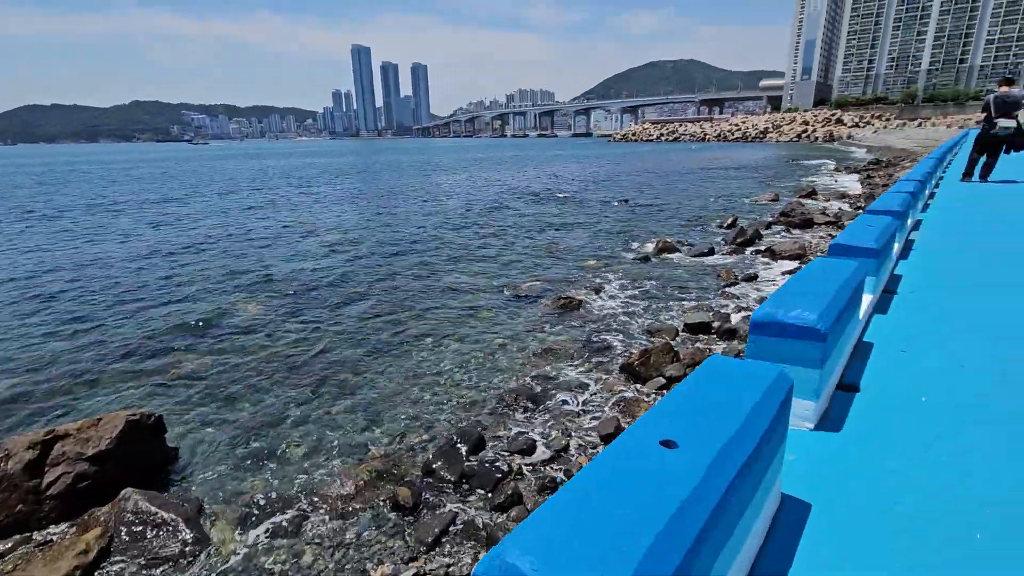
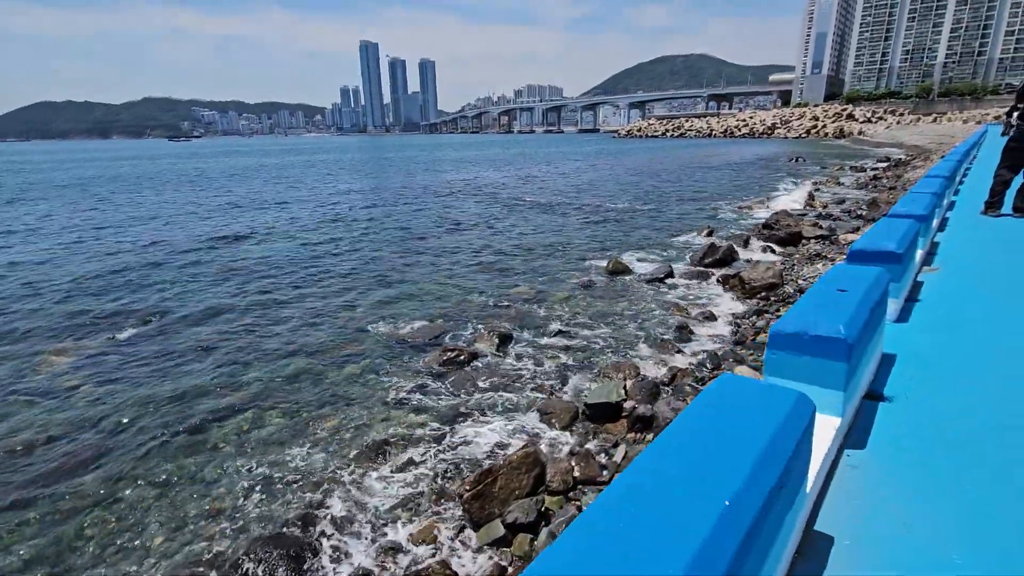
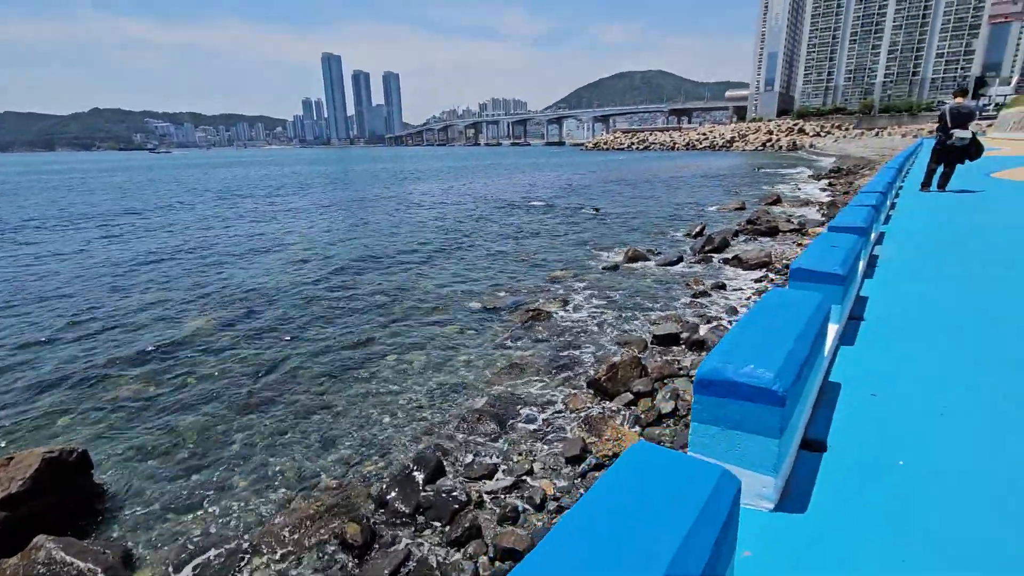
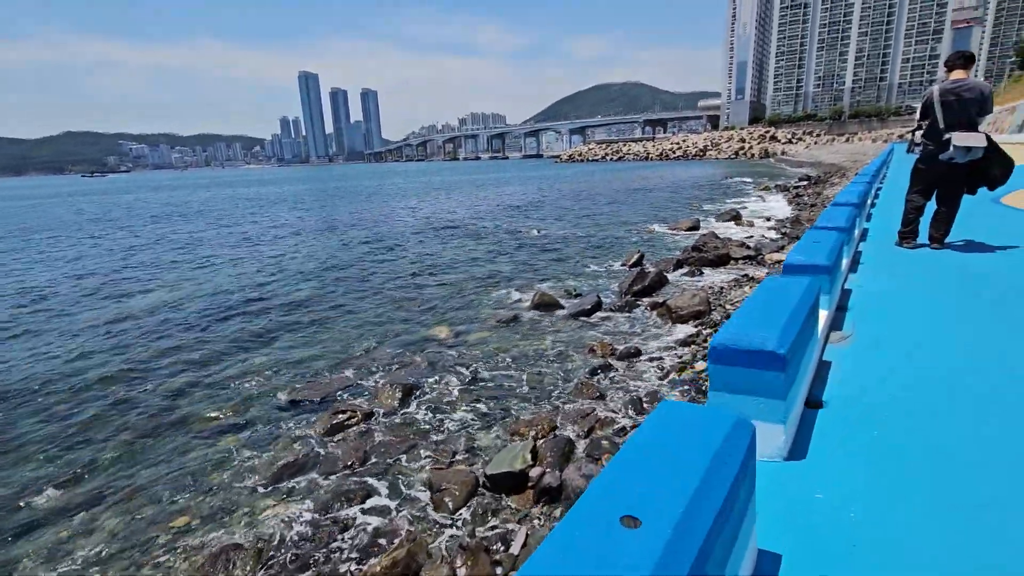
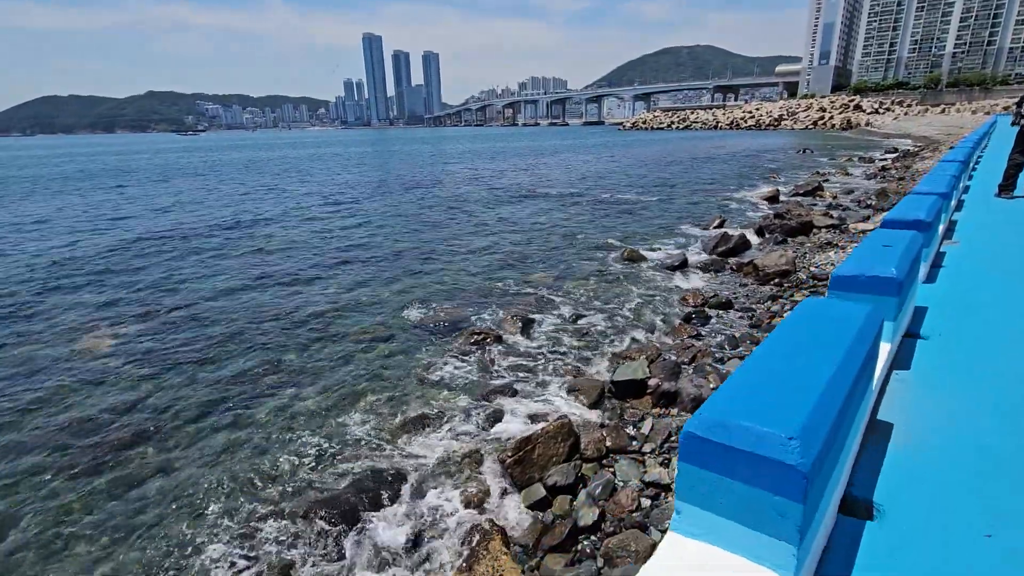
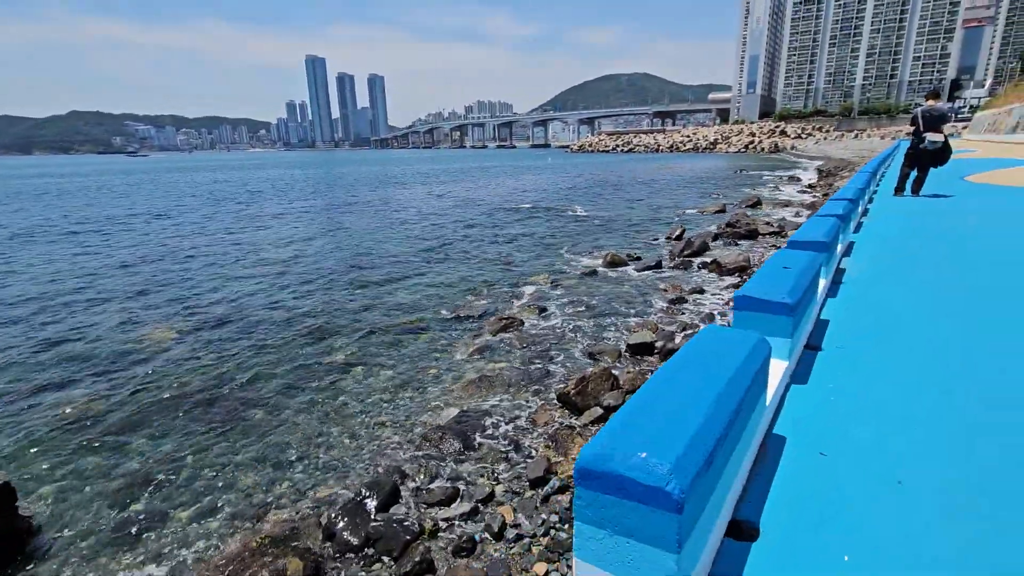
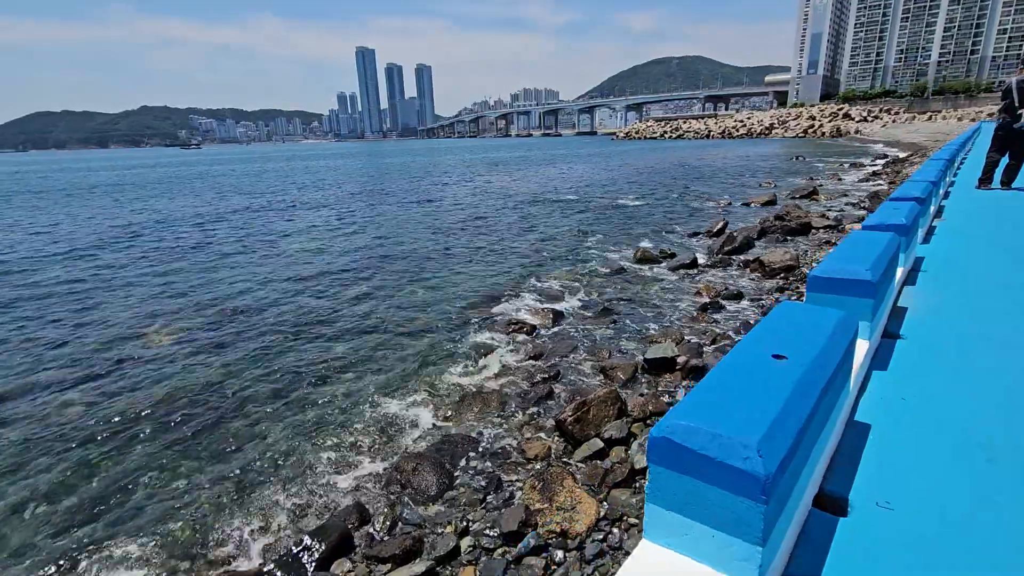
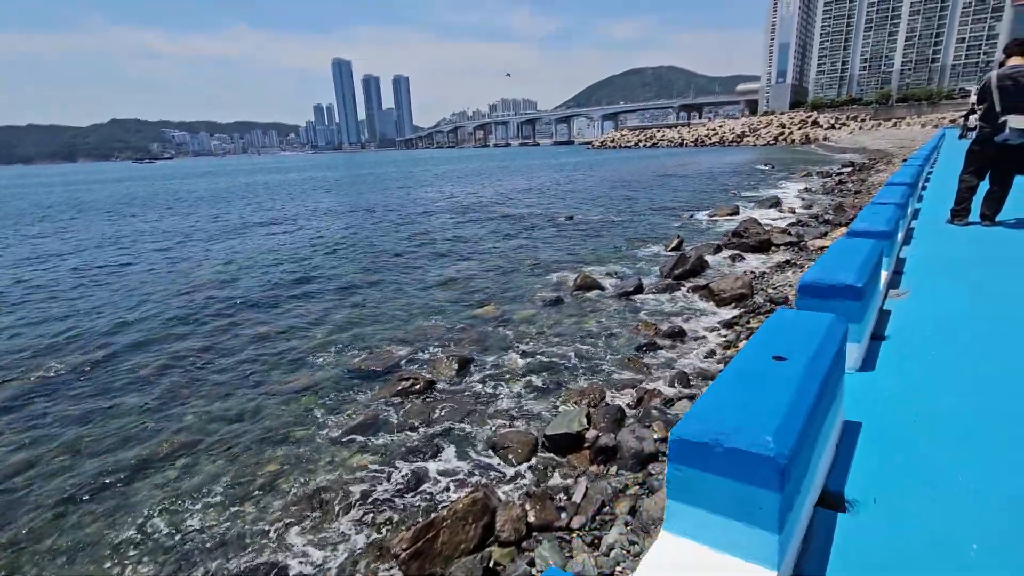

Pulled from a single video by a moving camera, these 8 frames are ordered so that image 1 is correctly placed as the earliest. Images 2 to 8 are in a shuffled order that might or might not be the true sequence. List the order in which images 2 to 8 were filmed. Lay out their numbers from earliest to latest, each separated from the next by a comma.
3, 6, 7, 5, 2, 8, 4
